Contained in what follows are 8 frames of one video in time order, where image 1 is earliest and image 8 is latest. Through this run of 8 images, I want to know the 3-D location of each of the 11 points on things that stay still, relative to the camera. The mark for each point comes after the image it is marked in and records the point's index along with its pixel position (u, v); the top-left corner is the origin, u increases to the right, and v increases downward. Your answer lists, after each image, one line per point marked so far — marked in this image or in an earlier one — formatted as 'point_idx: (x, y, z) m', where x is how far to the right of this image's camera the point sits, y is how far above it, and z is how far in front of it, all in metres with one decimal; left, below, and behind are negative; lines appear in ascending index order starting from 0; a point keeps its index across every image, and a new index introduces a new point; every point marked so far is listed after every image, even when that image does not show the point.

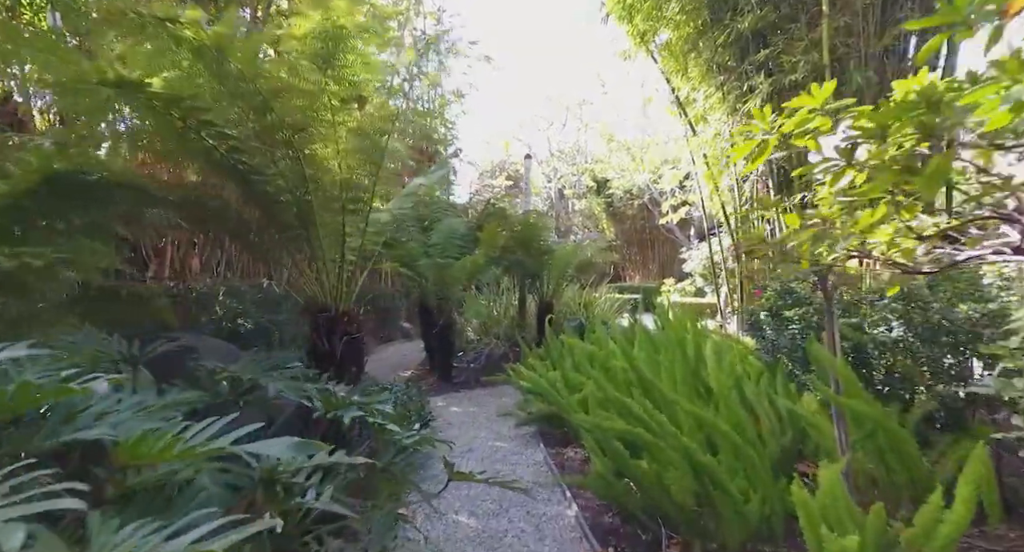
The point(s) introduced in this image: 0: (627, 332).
0: (+0.8, -0.4, +3.5) m
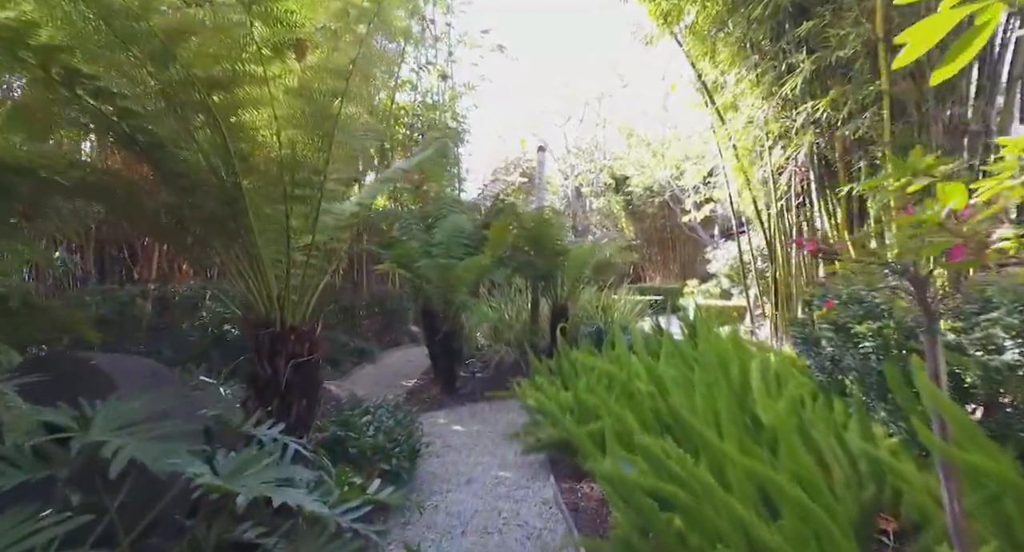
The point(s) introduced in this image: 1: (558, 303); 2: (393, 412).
0: (+0.9, -0.4, +3.1) m
1: (+0.4, -0.2, +4.3) m
2: (-0.5, -0.6, +2.3) m
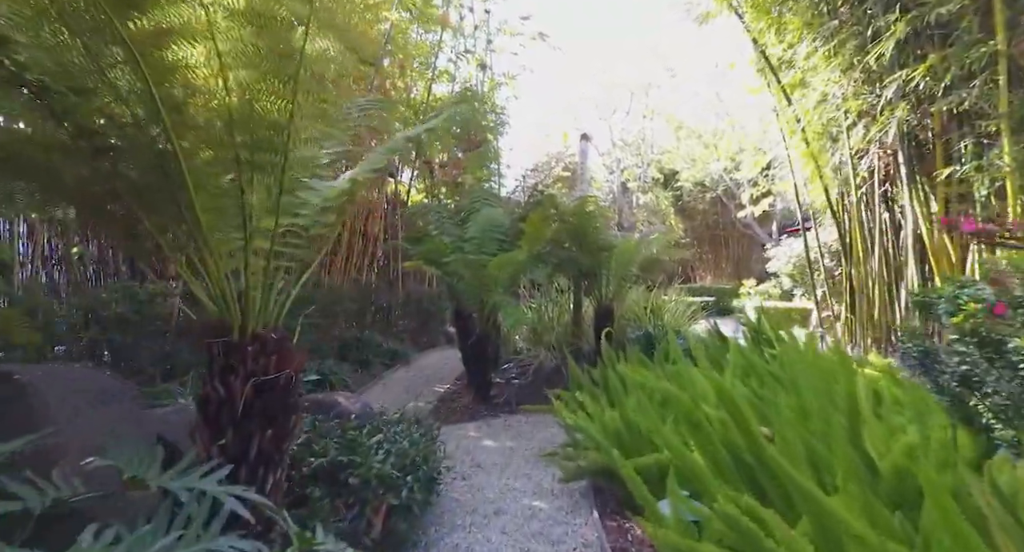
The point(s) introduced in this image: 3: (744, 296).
0: (+1.1, -0.4, +2.7) m
1: (+0.7, -0.2, +3.9) m
2: (-0.4, -0.6, +2.0) m
3: (+3.6, -0.3, +7.9) m
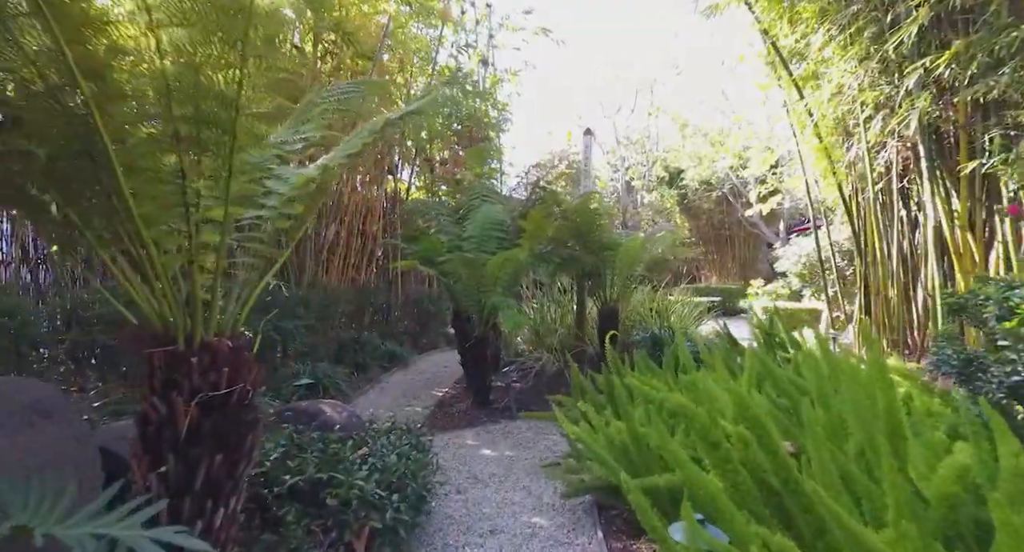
0: (+1.1, -0.4, +2.6) m
1: (+0.7, -0.2, +3.8) m
2: (-0.4, -0.6, +1.8) m
3: (+3.7, -0.3, +7.7) m
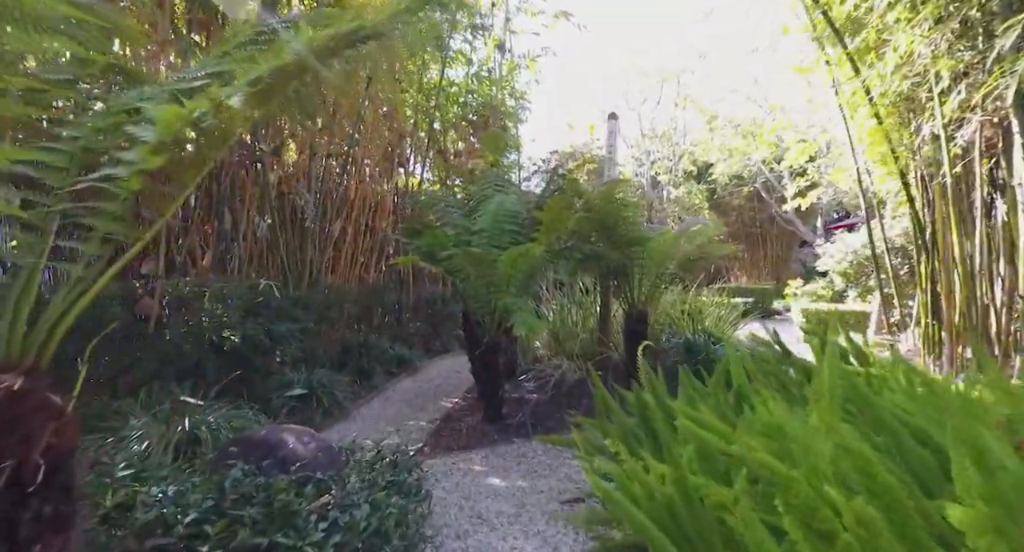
0: (+1.1, -0.4, +2.2) m
1: (+0.8, -0.2, +3.4) m
2: (-0.4, -0.6, +1.5) m
3: (+3.9, -0.3, +7.2) m
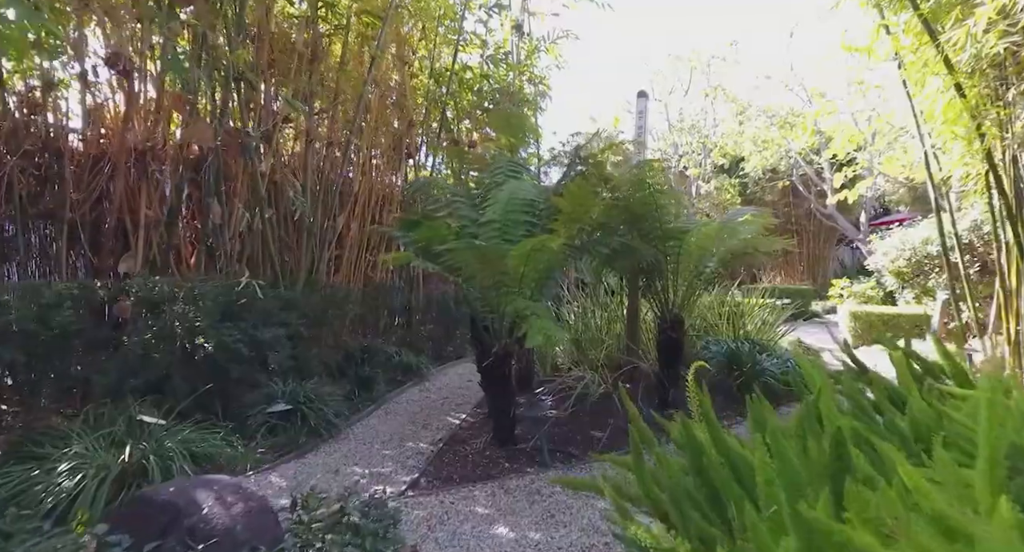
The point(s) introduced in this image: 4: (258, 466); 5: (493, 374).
0: (+1.2, -0.4, +1.7) m
1: (+0.9, -0.2, +2.9) m
2: (-0.4, -0.6, +1.1) m
3: (+4.2, -0.3, +6.6) m
4: (-1.1, -0.8, +2.2) m
5: (-0.1, -0.5, +2.5) m
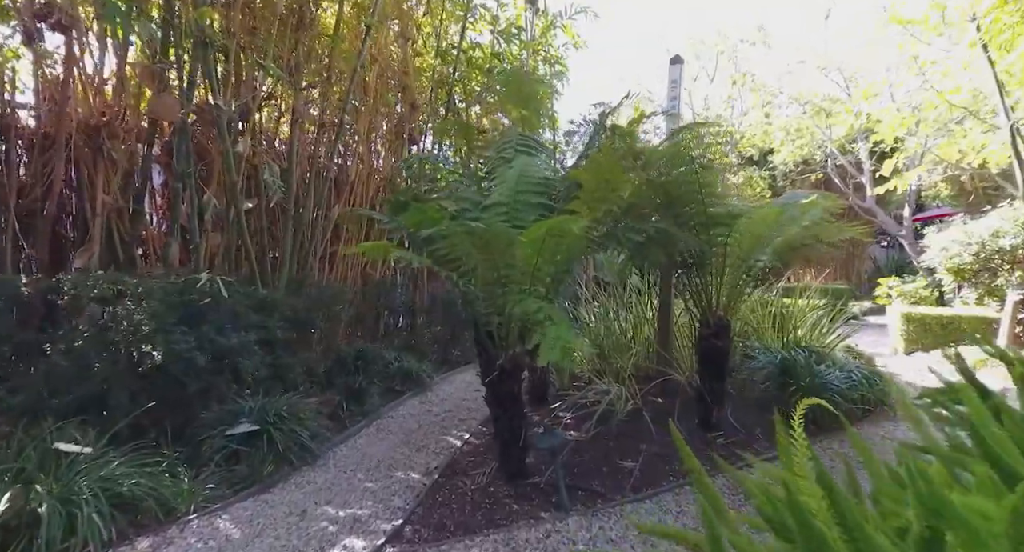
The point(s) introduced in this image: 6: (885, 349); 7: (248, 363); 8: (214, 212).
0: (+1.2, -0.3, +1.2) m
1: (+0.9, -0.2, +2.4) m
2: (-0.4, -0.6, +0.6) m
3: (+4.4, -0.3, +6.0) m
4: (-1.1, -0.8, +1.7) m
5: (0.0, -0.5, +2.1) m
6: (+3.9, -0.8, +5.2) m
7: (-1.2, -0.4, +2.3) m
8: (-1.8, +0.4, +3.1) m
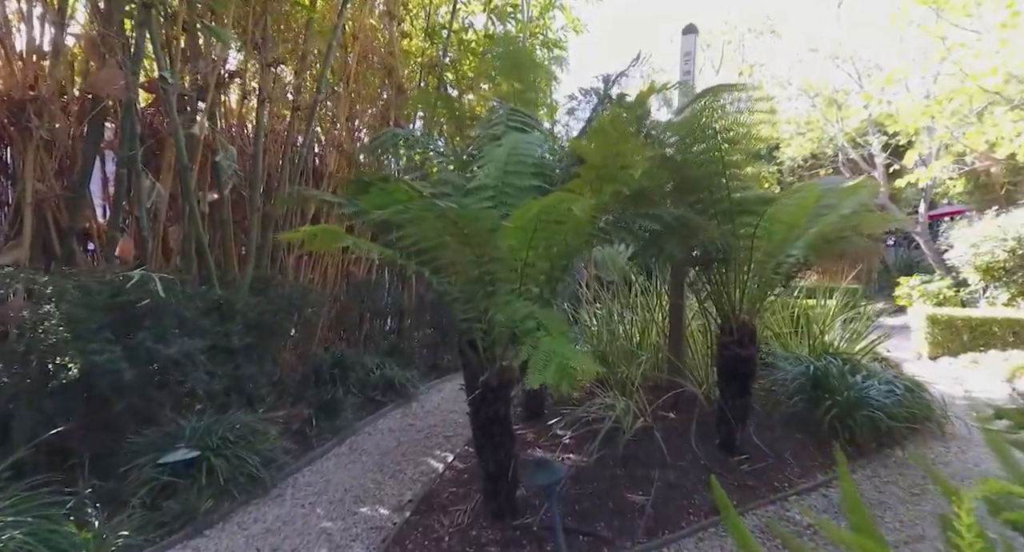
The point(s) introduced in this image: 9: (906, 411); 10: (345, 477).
0: (+1.1, -0.3, +0.8) m
1: (+0.9, -0.2, +2.1) m
2: (-0.4, -0.5, +0.3) m
3: (+4.3, -0.3, +5.6) m
4: (-1.1, -0.8, +1.4) m
5: (-0.1, -0.4, +1.7) m
6: (+3.8, -0.8, +4.9) m
7: (-1.3, -0.4, +2.0) m
8: (-1.9, +0.4, +2.7) m
9: (+1.8, -0.6, +2.3) m
10: (-0.7, -0.8, +2.1) m
